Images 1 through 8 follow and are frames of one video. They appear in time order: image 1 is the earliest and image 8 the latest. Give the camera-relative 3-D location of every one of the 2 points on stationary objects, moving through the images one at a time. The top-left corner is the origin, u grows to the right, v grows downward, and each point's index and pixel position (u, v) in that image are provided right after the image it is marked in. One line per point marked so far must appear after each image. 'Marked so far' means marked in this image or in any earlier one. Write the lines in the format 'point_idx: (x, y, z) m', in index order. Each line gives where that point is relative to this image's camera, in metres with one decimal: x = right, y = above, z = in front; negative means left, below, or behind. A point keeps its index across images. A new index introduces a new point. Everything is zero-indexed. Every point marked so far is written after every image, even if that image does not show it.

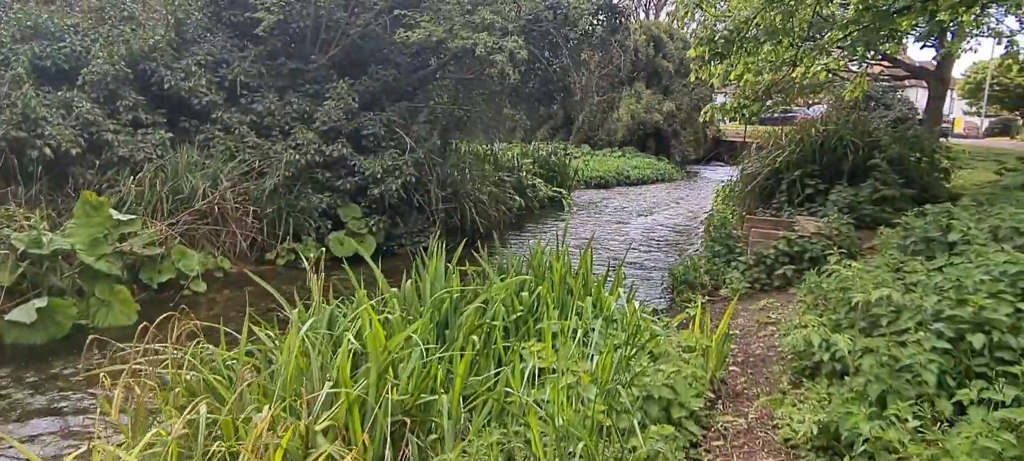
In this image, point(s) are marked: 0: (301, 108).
0: (-1.9, +1.1, +6.6) m
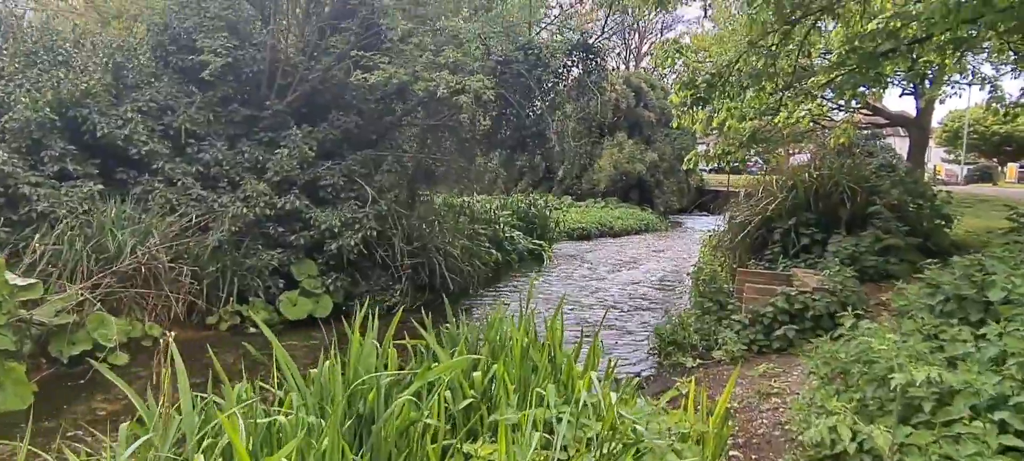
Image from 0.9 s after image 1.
0: (-2.2, +0.6, +6.1) m
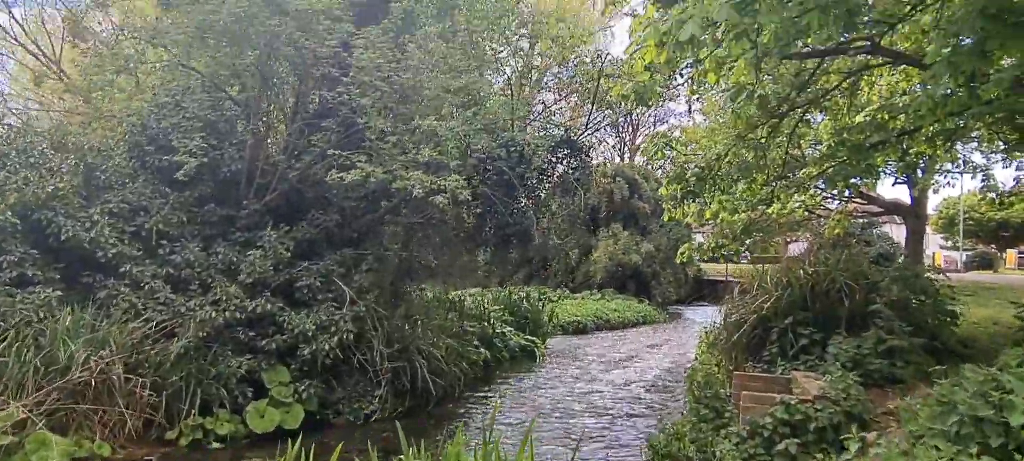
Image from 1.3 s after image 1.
0: (-2.3, -0.2, +5.9) m
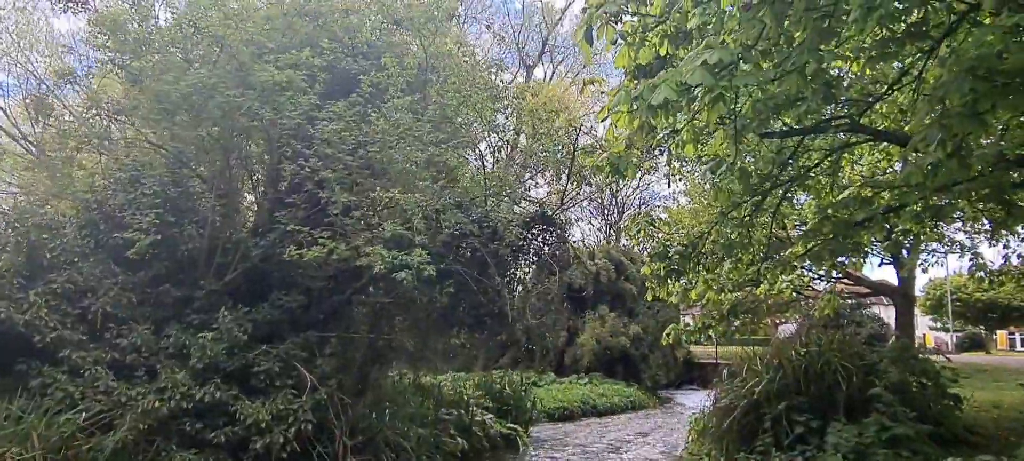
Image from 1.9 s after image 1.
0: (-2.5, -0.8, +5.4) m
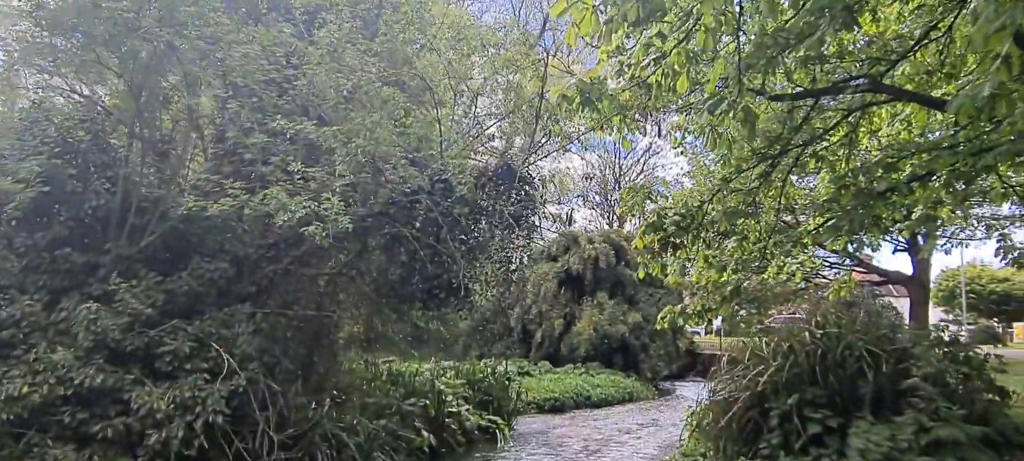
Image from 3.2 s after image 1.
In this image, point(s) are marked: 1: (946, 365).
0: (-2.8, -0.5, +4.5) m
1: (+2.8, -0.9, +4.8) m
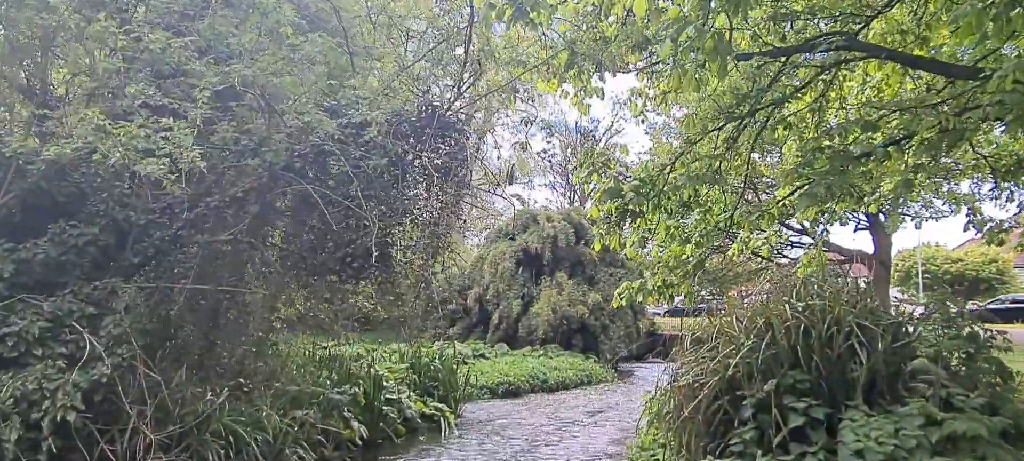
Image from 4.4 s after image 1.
0: (-3.1, -0.3, +3.6) m
1: (+2.4, -0.6, +4.1) m
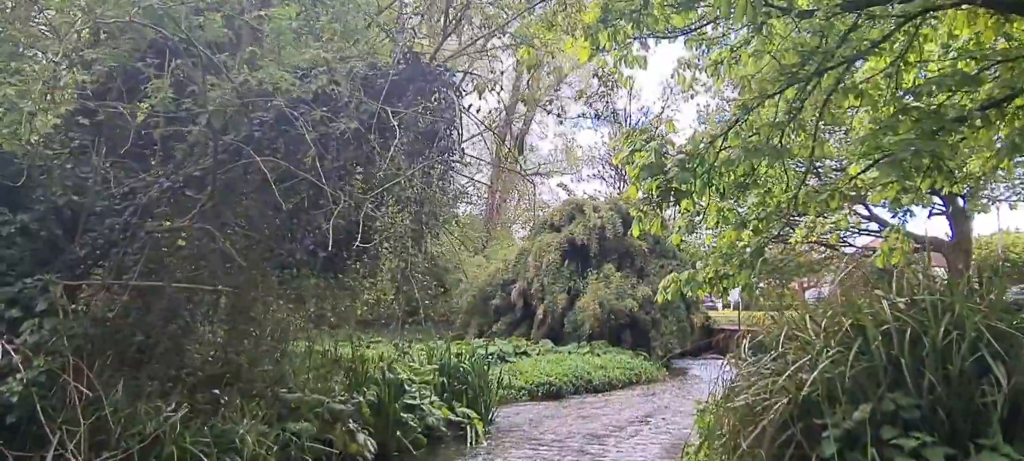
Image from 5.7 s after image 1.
0: (-3.1, -0.3, +3.0) m
1: (+2.4, -0.5, +3.1) m
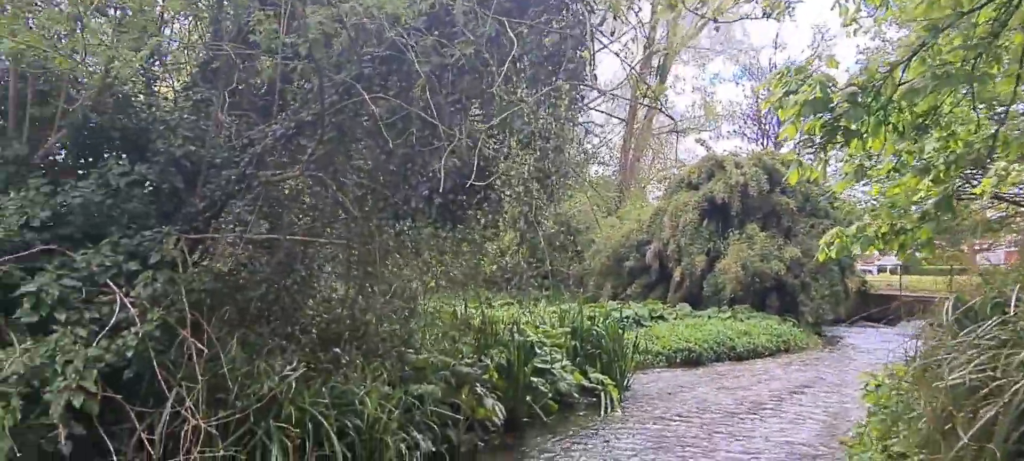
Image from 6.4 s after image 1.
0: (-2.6, -0.1, +3.1) m
1: (+2.9, -0.3, +2.2) m
